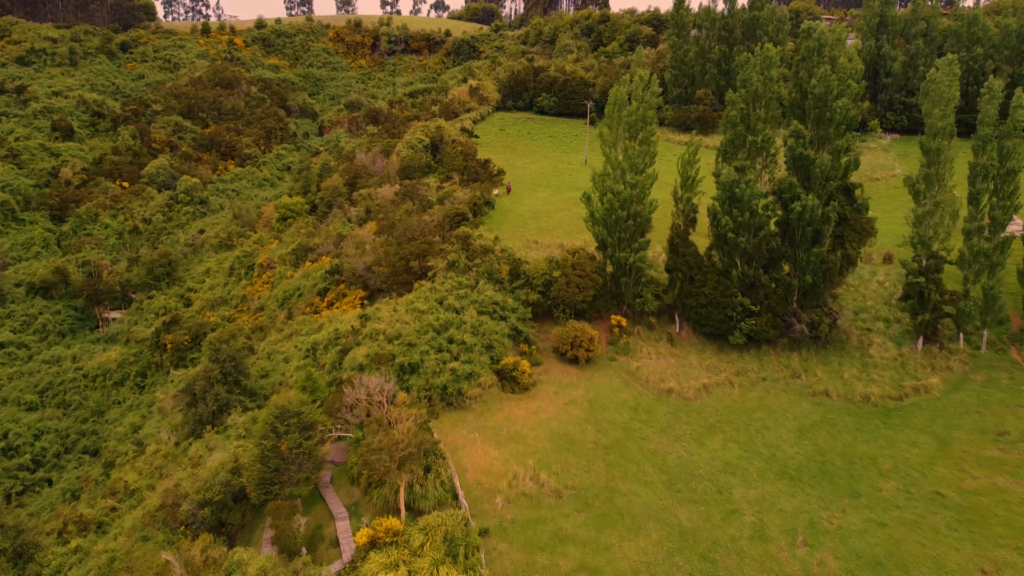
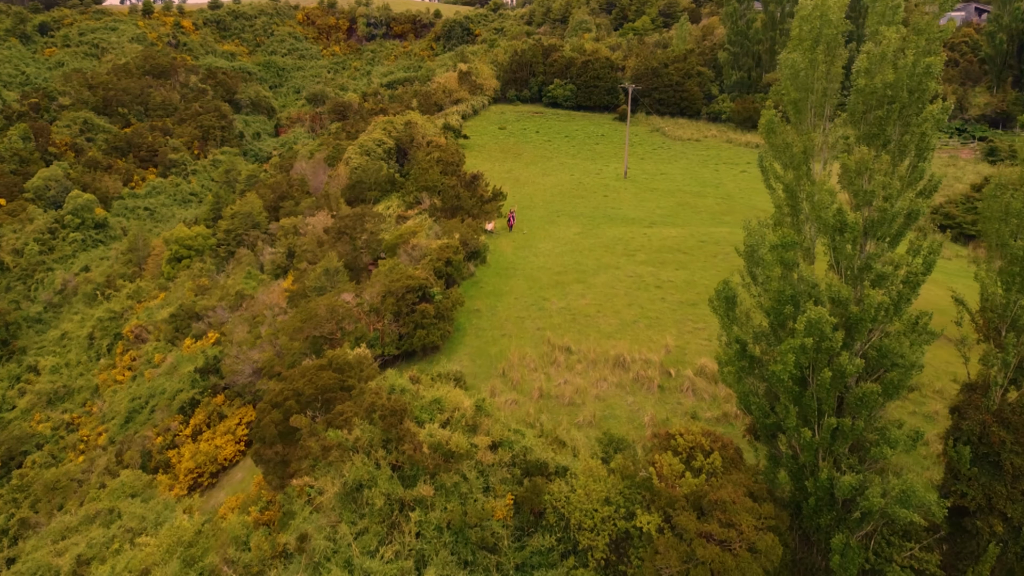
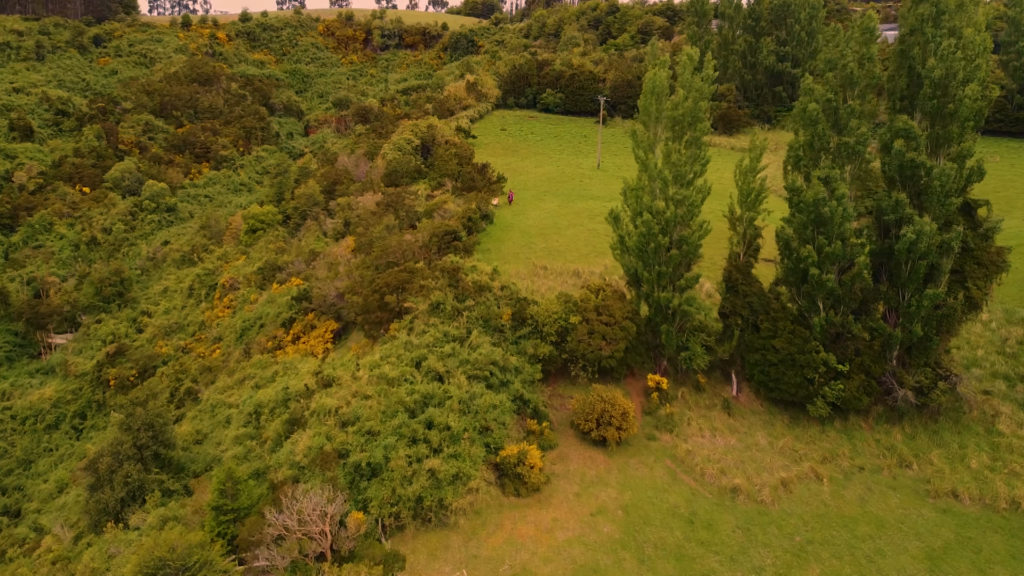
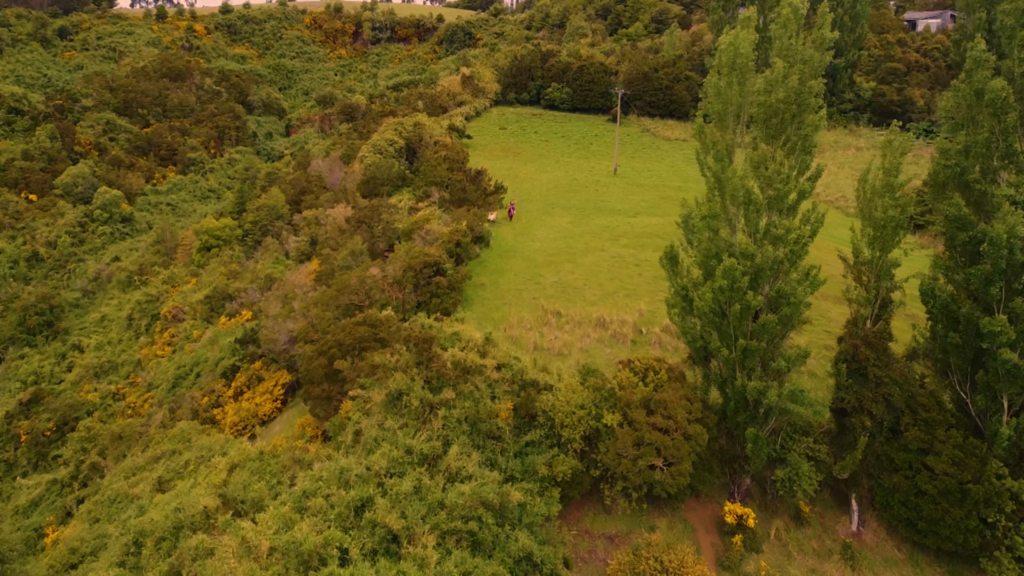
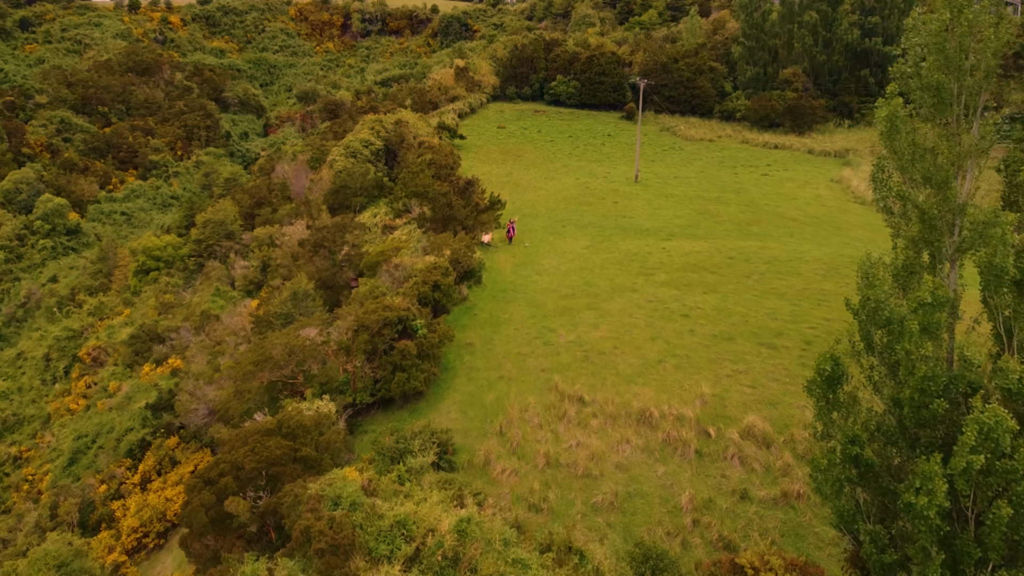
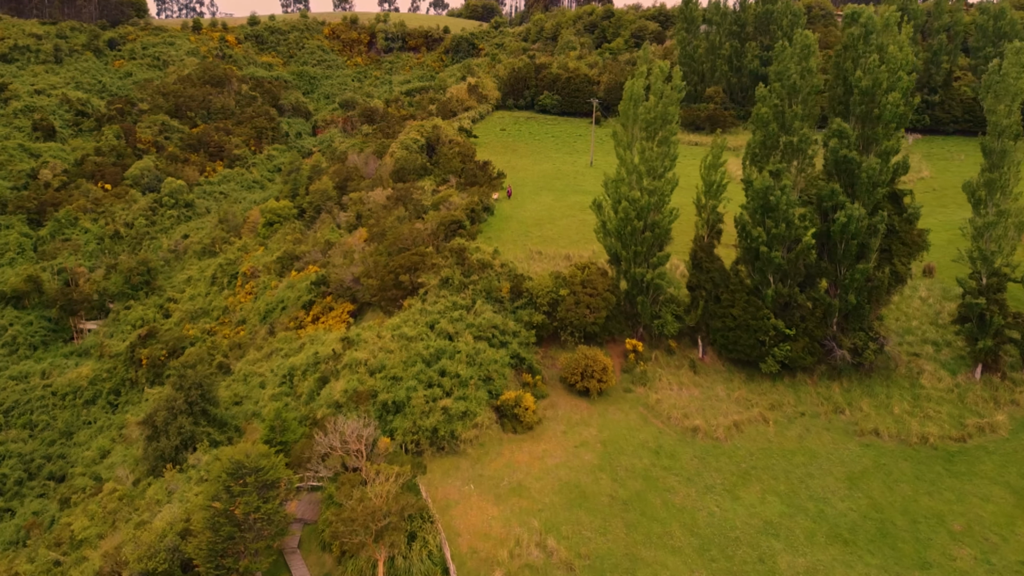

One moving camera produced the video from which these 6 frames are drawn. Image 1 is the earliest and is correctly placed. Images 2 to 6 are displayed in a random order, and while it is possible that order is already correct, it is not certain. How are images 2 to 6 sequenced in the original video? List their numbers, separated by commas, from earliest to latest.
6, 3, 4, 2, 5
